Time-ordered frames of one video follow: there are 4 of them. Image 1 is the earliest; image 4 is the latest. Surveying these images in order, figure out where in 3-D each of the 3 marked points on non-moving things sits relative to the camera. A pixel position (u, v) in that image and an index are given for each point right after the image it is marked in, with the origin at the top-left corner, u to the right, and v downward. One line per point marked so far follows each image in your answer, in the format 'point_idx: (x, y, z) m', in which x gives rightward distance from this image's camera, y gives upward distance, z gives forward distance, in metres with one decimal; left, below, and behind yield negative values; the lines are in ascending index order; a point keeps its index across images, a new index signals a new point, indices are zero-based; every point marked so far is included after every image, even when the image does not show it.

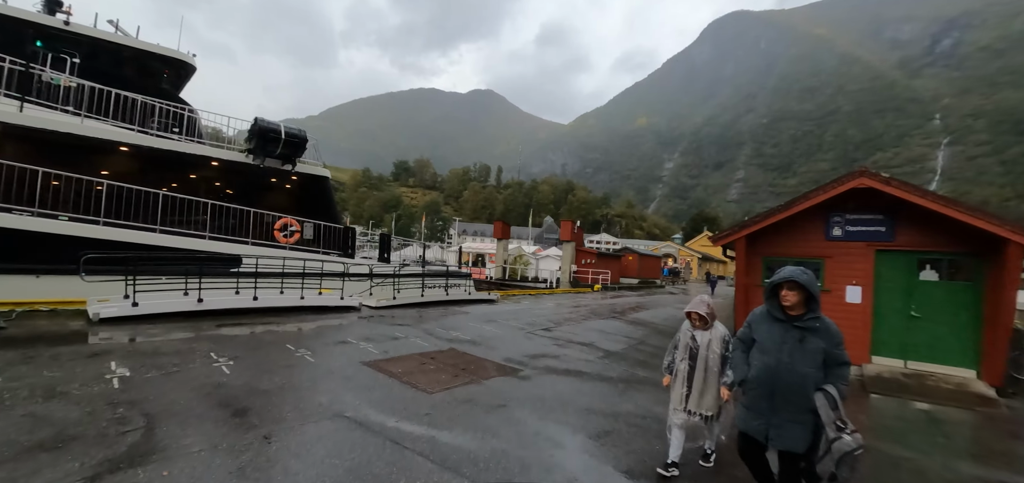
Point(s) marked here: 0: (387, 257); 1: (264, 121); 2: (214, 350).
0: (-4.5, -0.5, +15.4) m
1: (-7.2, +3.5, +12.5) m
2: (-4.4, -1.6, +6.3) m
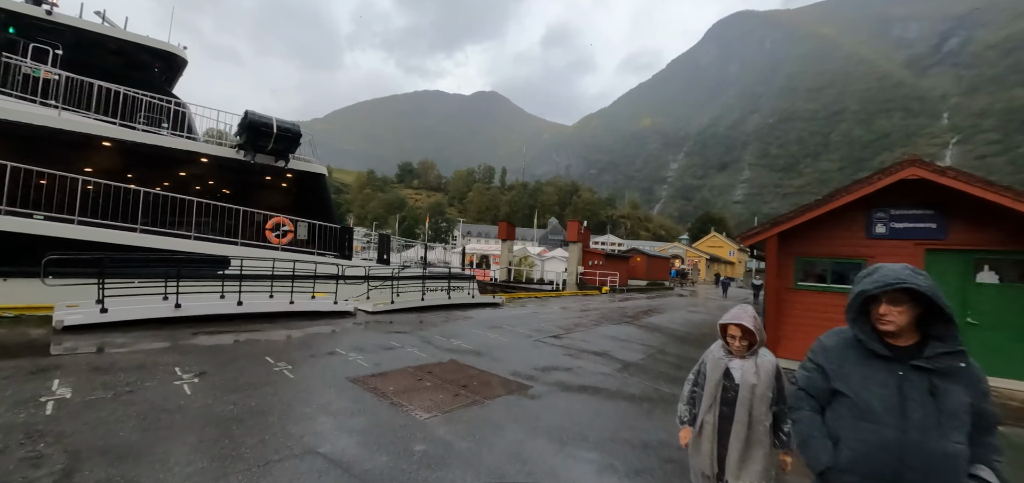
0: (-4.3, -0.6, +14.6) m
1: (-7.1, +3.5, +11.8) m
2: (-4.3, -1.6, +5.6) m
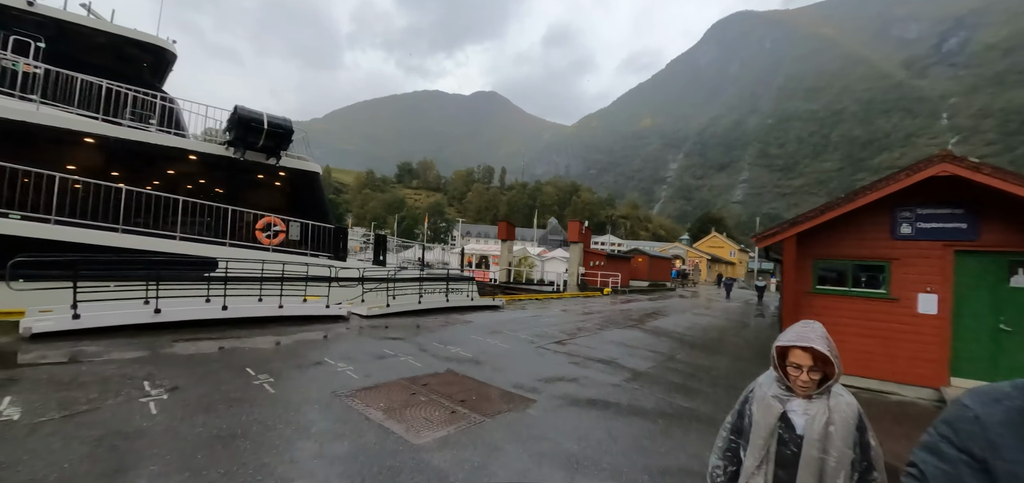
0: (-4.3, -0.6, +14.2) m
1: (-7.1, +3.5, +11.3) m
2: (-4.3, -1.6, +5.1) m
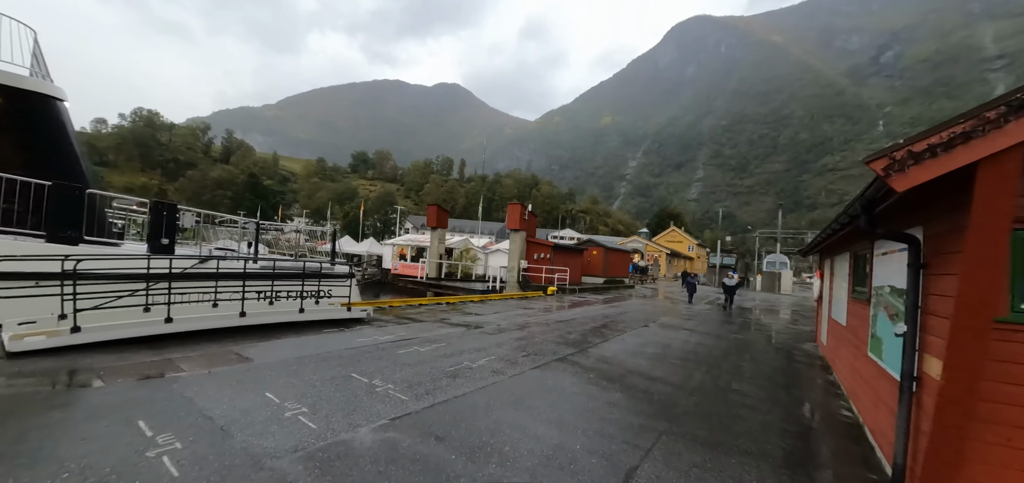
0: (-6.9, 0.0, +8.7) m
1: (-9.3, +4.0, +5.6) m
2: (-6.1, -1.2, -0.3) m
